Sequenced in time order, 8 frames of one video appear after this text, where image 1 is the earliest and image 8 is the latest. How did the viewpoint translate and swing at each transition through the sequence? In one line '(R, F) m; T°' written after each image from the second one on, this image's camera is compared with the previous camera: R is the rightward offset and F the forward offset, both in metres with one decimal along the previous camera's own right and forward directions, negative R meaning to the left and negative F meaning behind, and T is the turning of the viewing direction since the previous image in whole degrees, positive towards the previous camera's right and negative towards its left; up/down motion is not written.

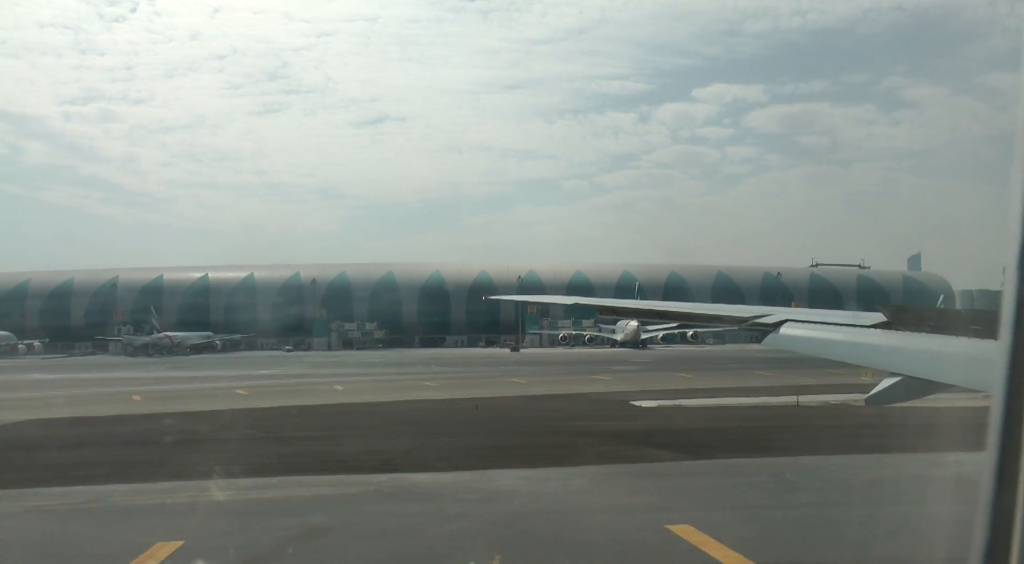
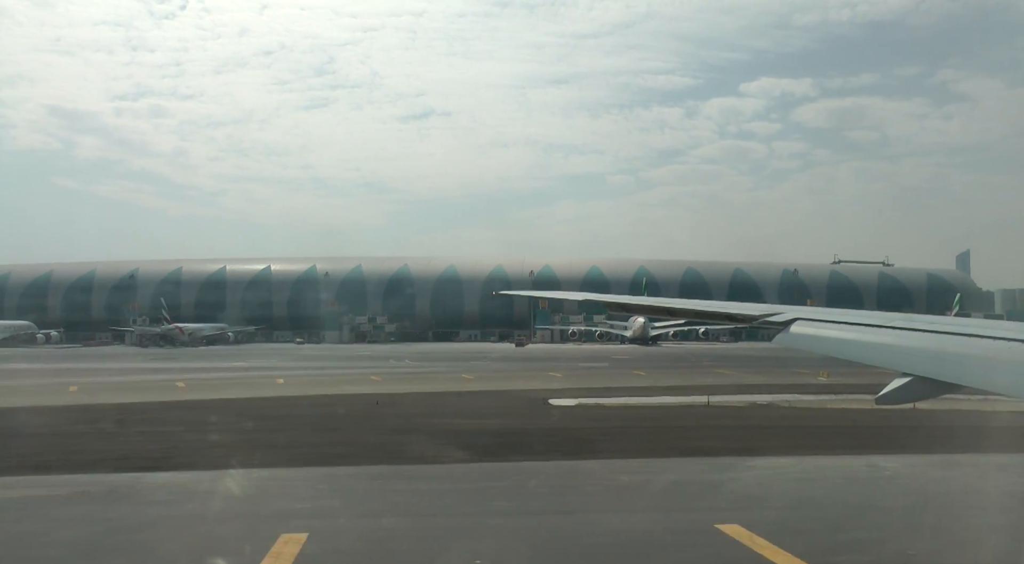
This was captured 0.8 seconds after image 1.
(+3.1, +0.5) m; -2°
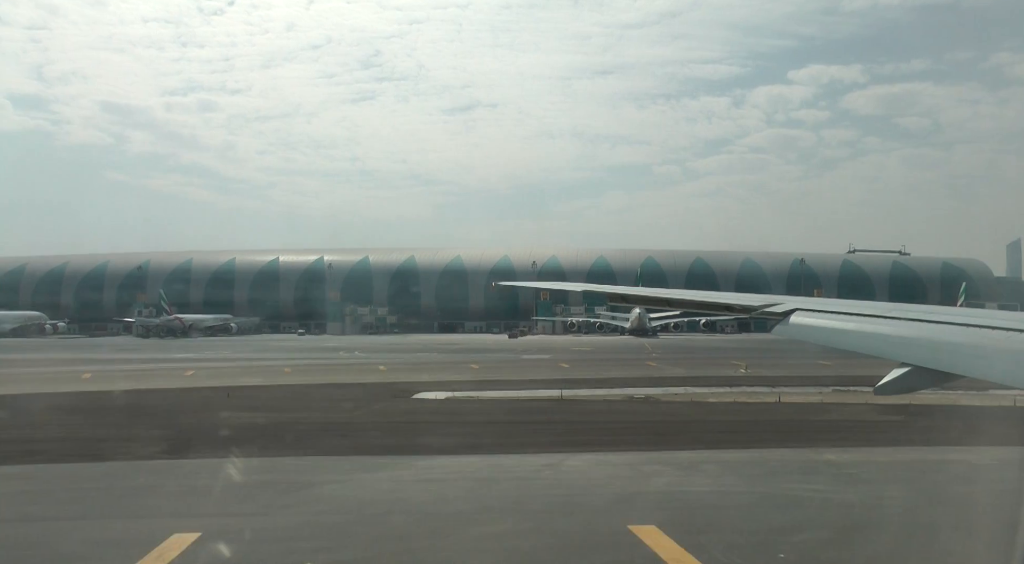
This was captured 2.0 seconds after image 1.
(+4.2, +0.5) m; -2°
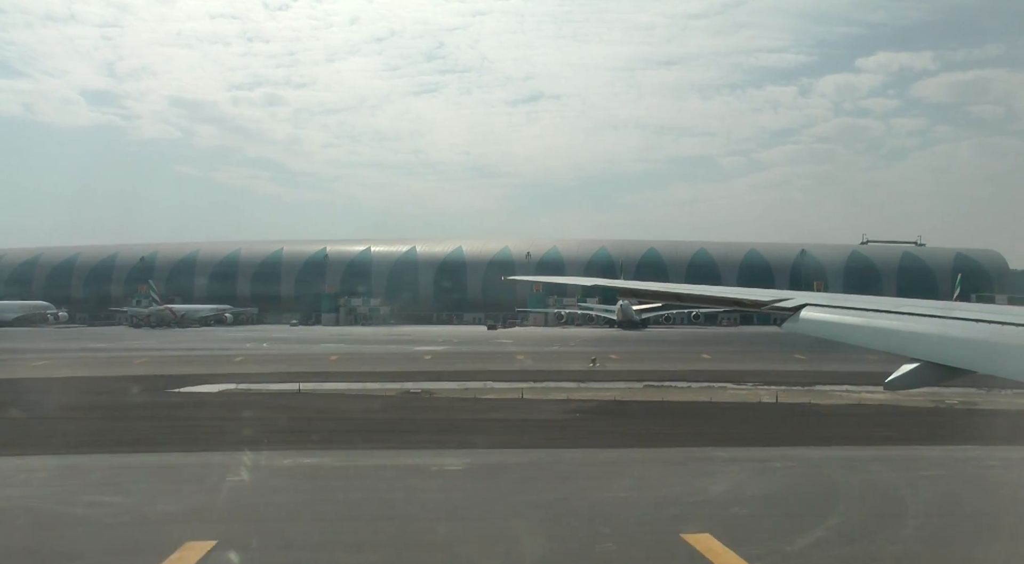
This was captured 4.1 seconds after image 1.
(+6.8, +0.9) m; -2°
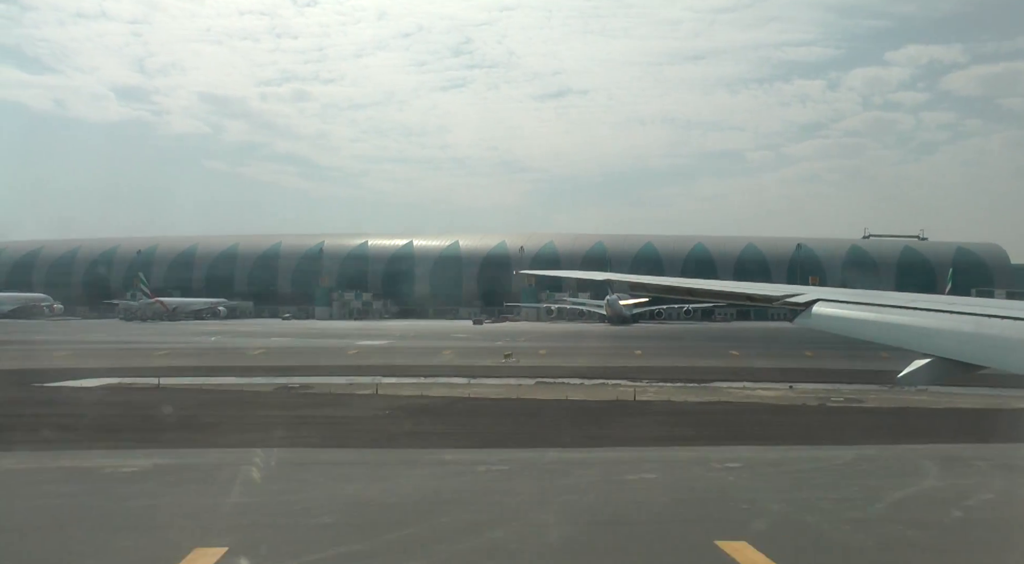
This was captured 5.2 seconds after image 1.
(+3.4, +0.4) m; -1°
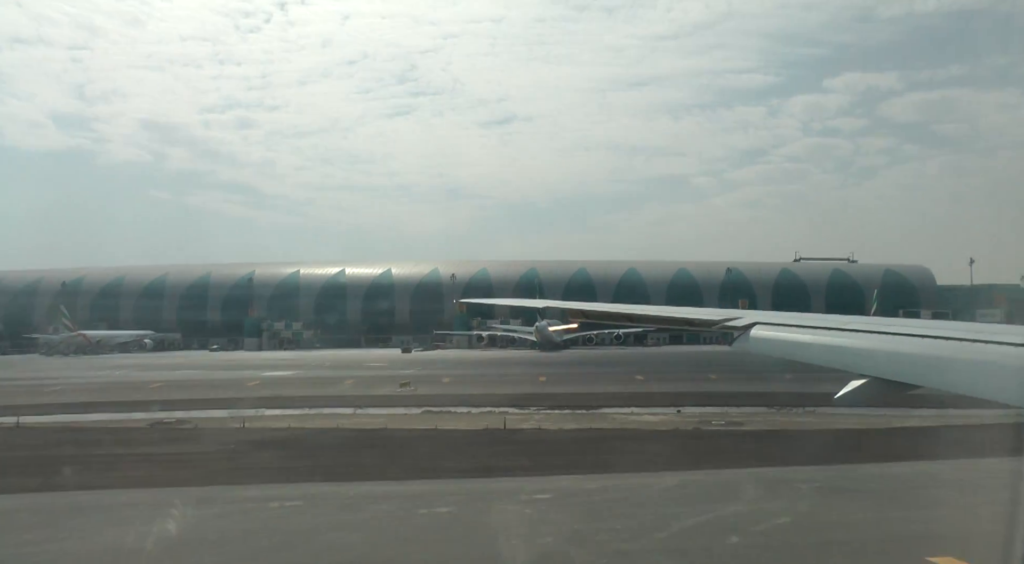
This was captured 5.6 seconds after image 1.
(+1.6, +0.1) m; +4°
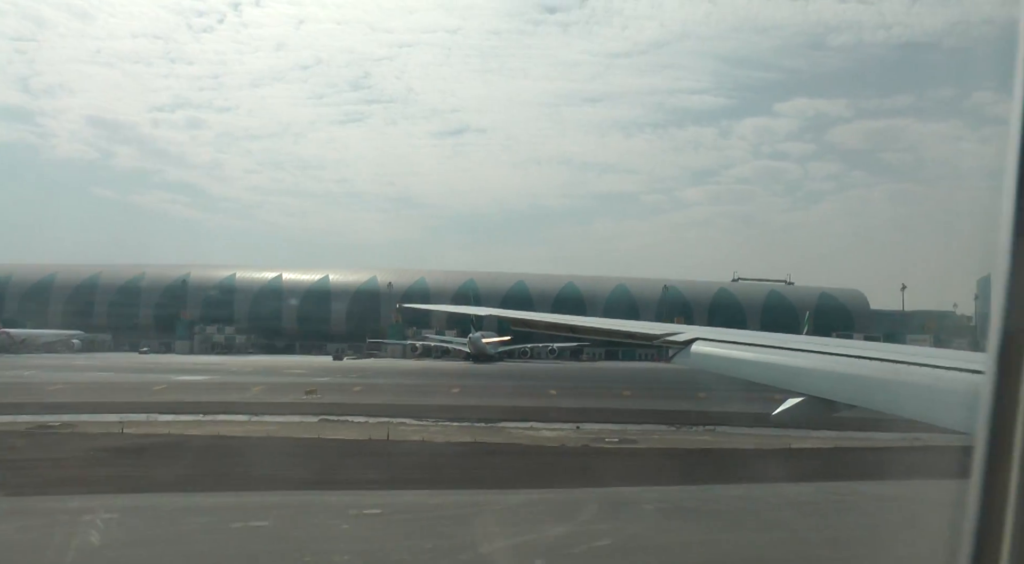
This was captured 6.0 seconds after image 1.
(+1.2, +0.1) m; +4°
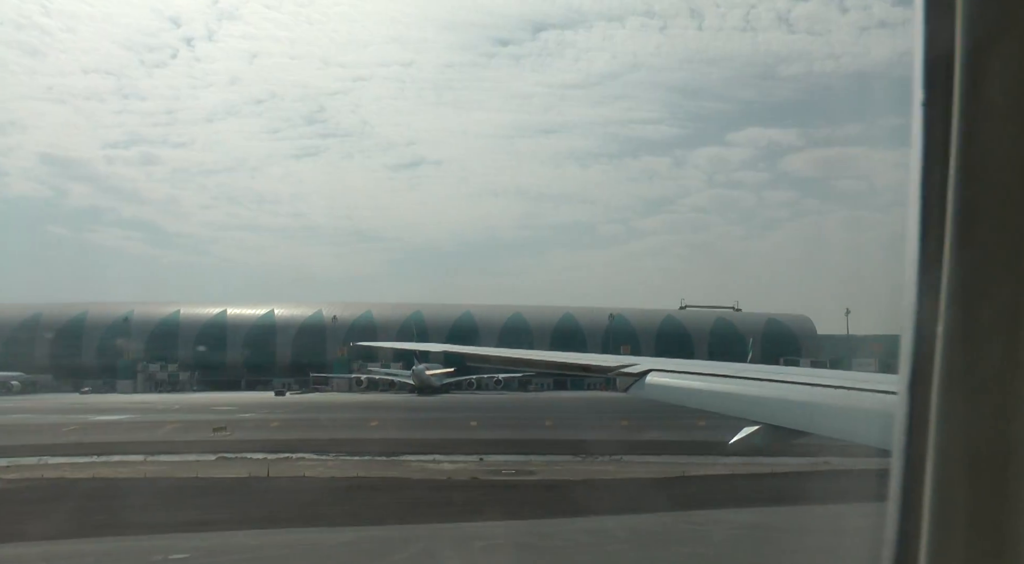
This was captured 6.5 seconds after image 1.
(+1.5, +0.1) m; +3°
